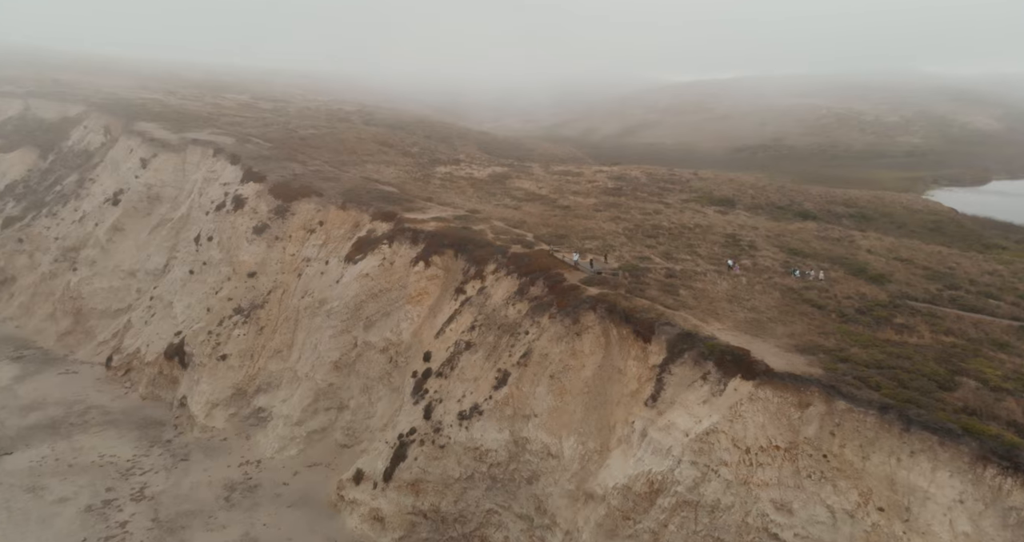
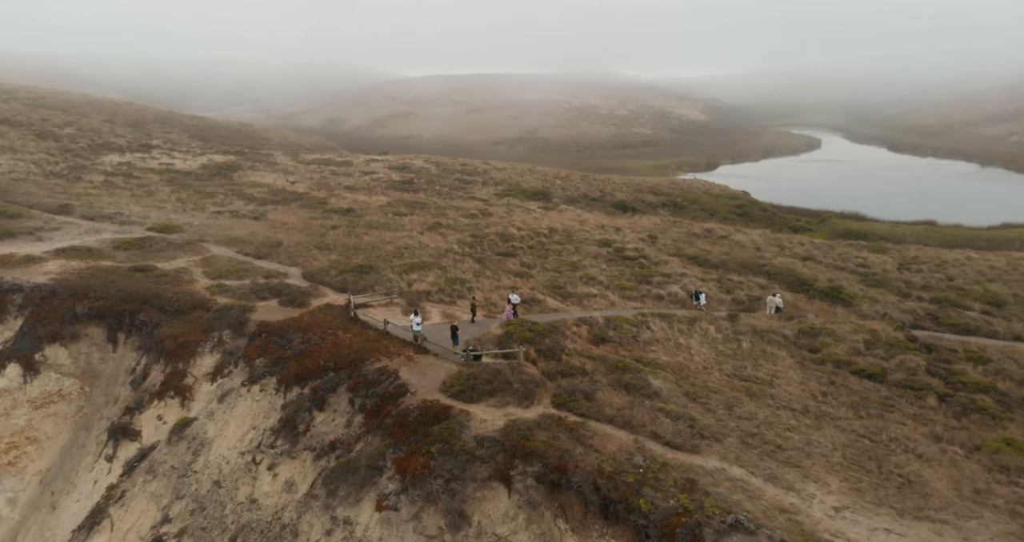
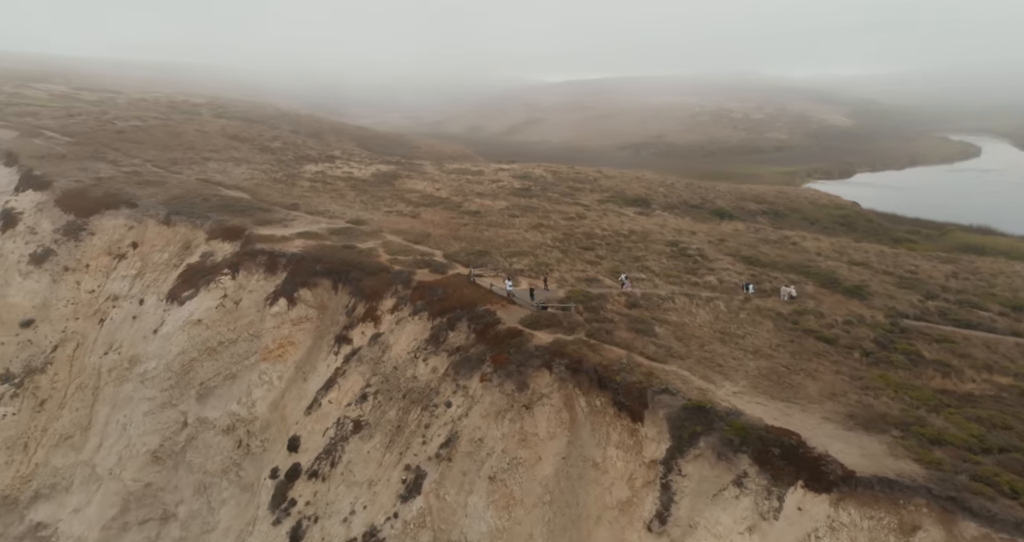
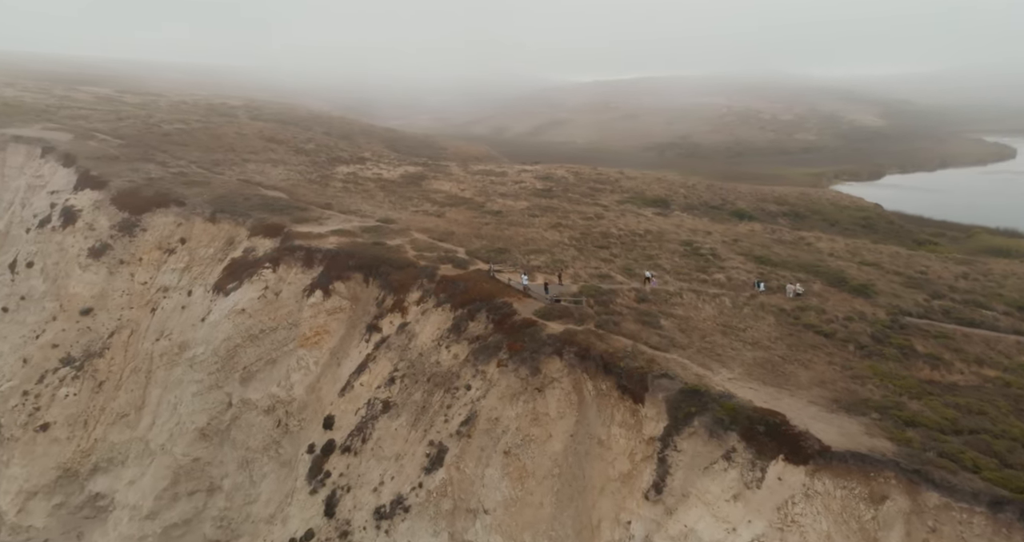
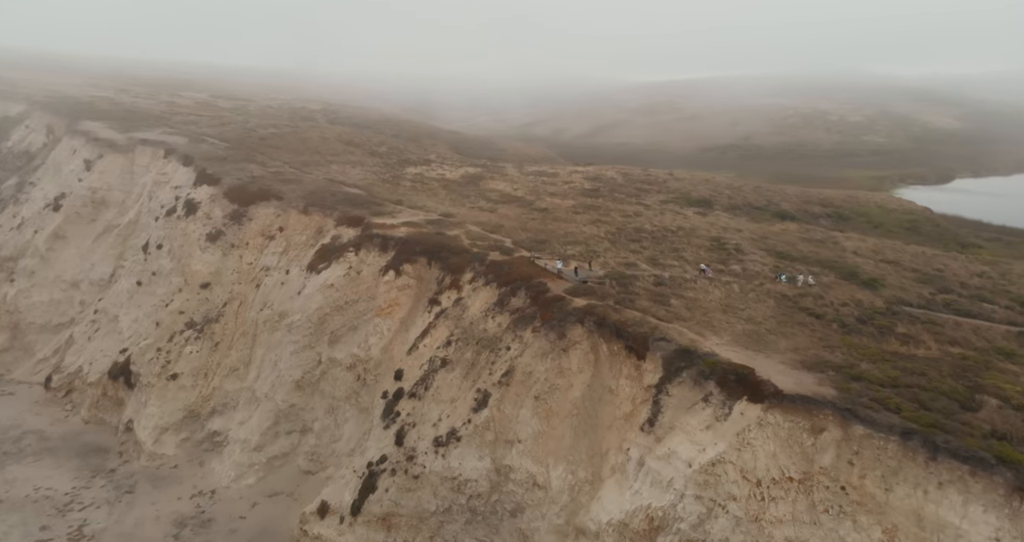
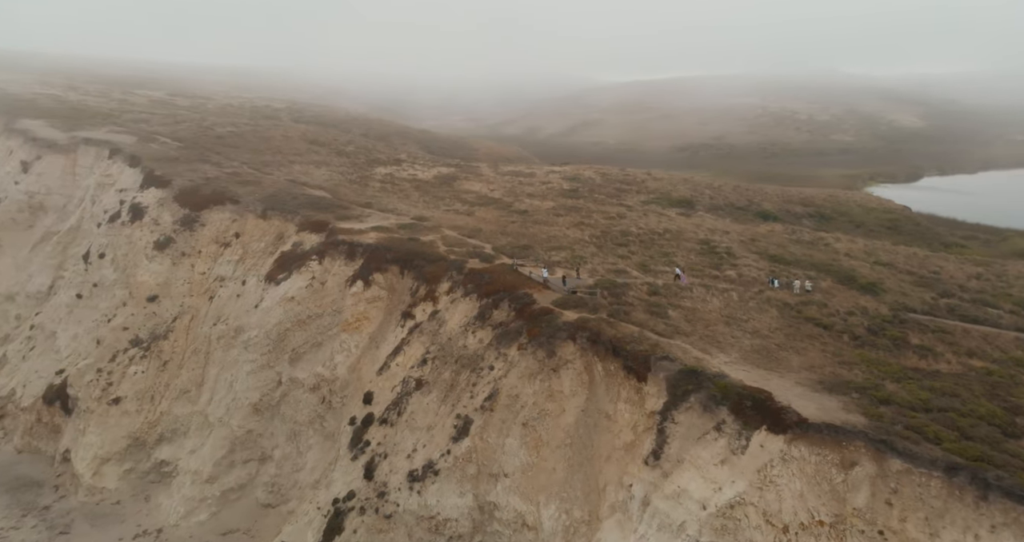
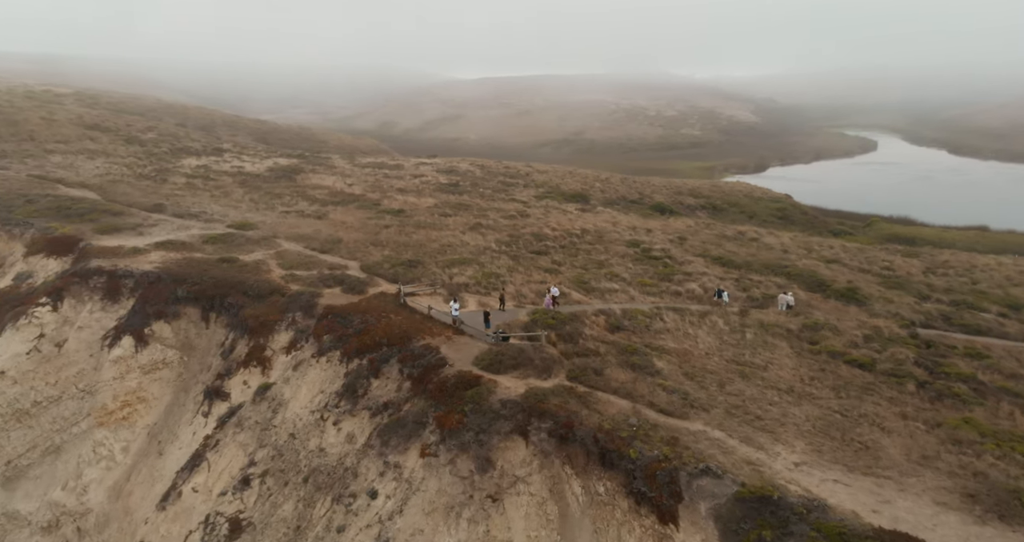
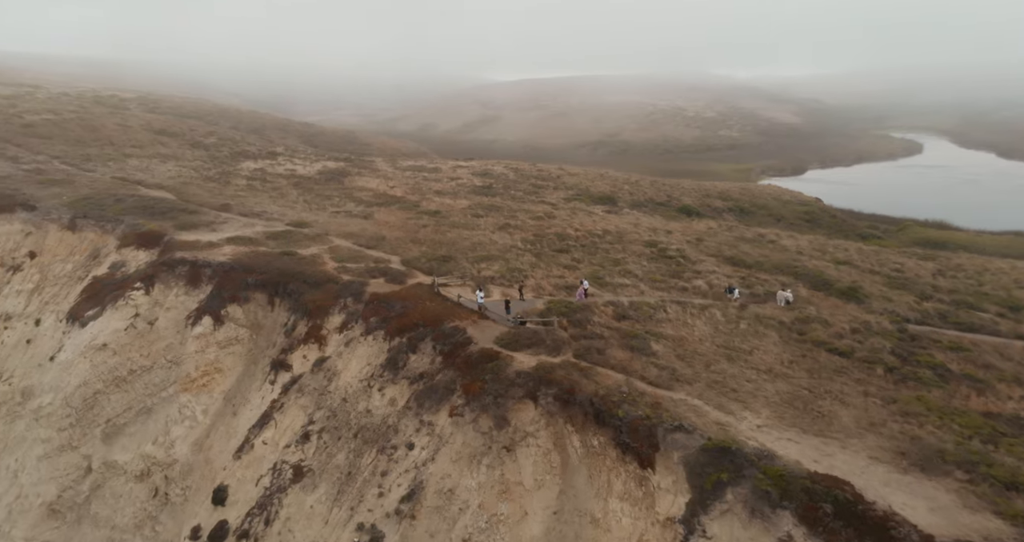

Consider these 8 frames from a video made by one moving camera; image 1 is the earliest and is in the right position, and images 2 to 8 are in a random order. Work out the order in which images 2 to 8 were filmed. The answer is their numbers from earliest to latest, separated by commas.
5, 6, 4, 3, 8, 7, 2
